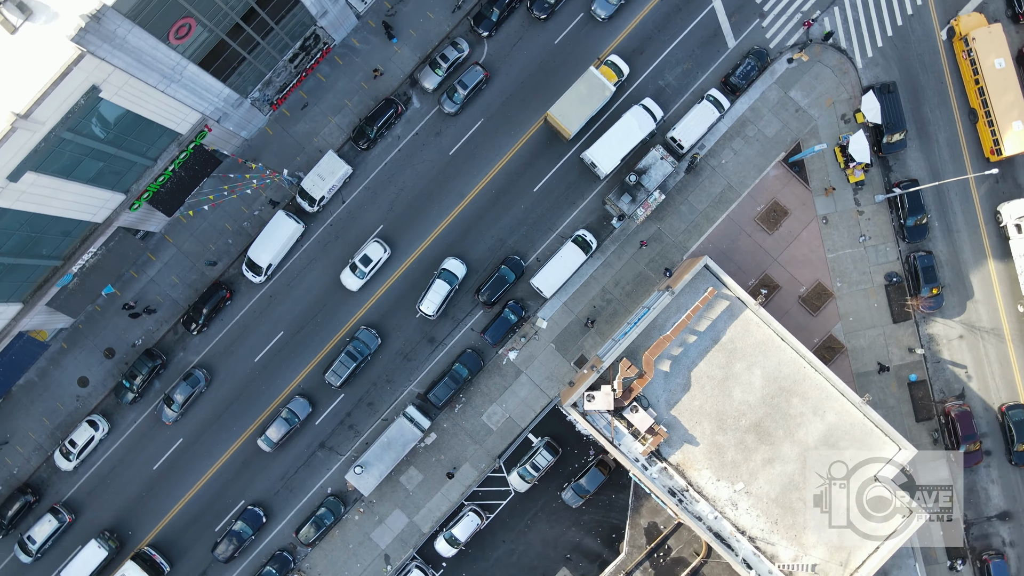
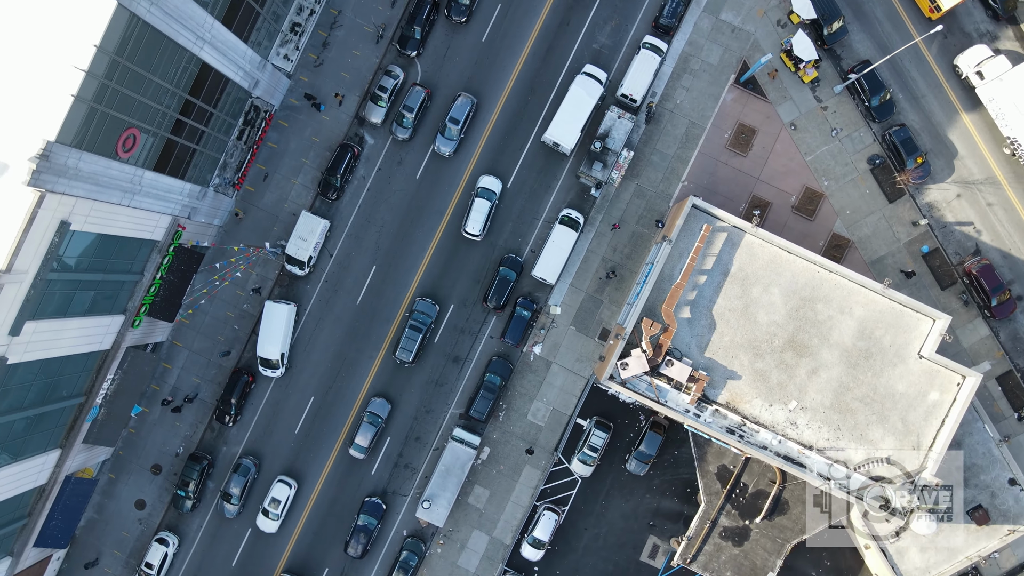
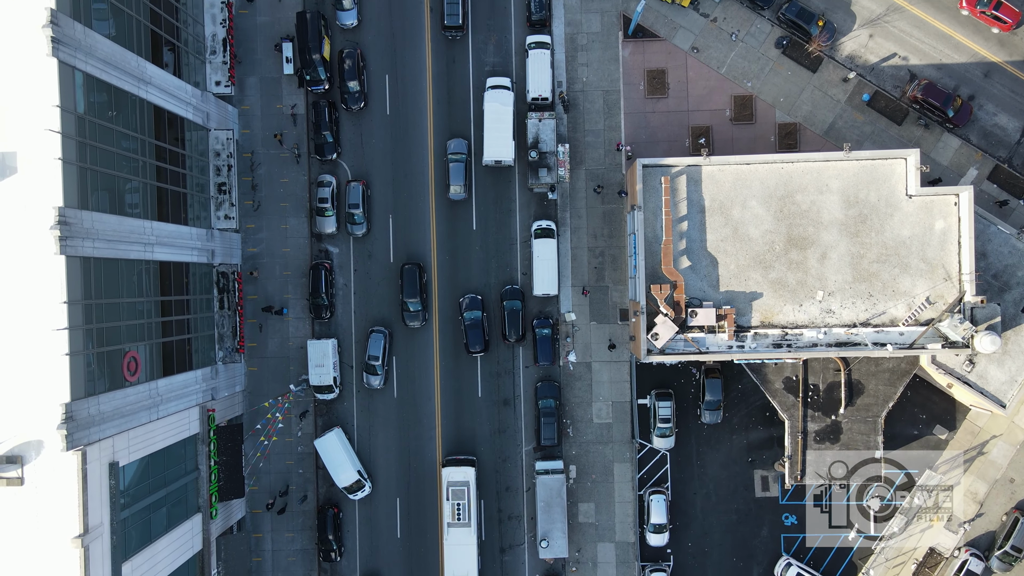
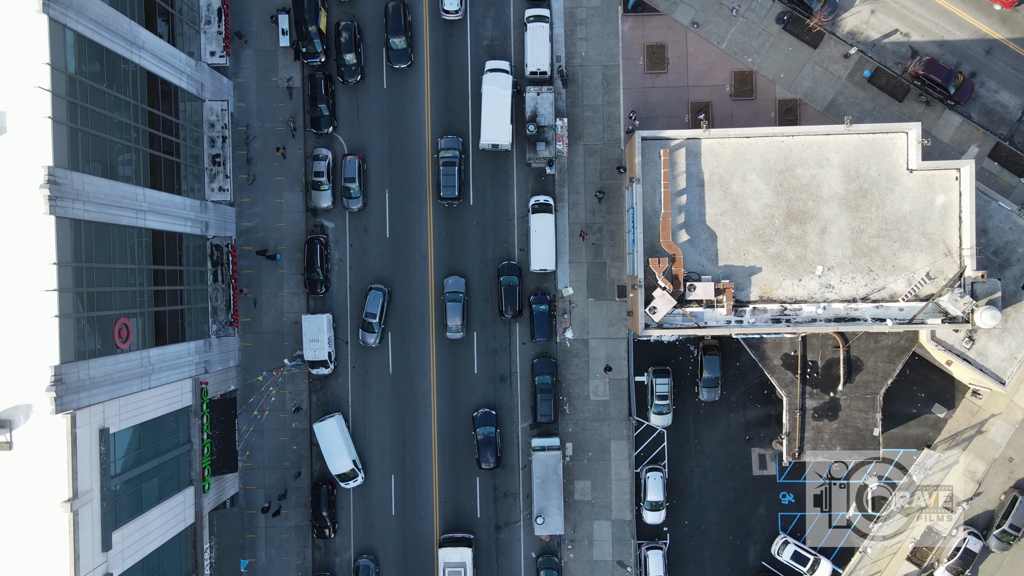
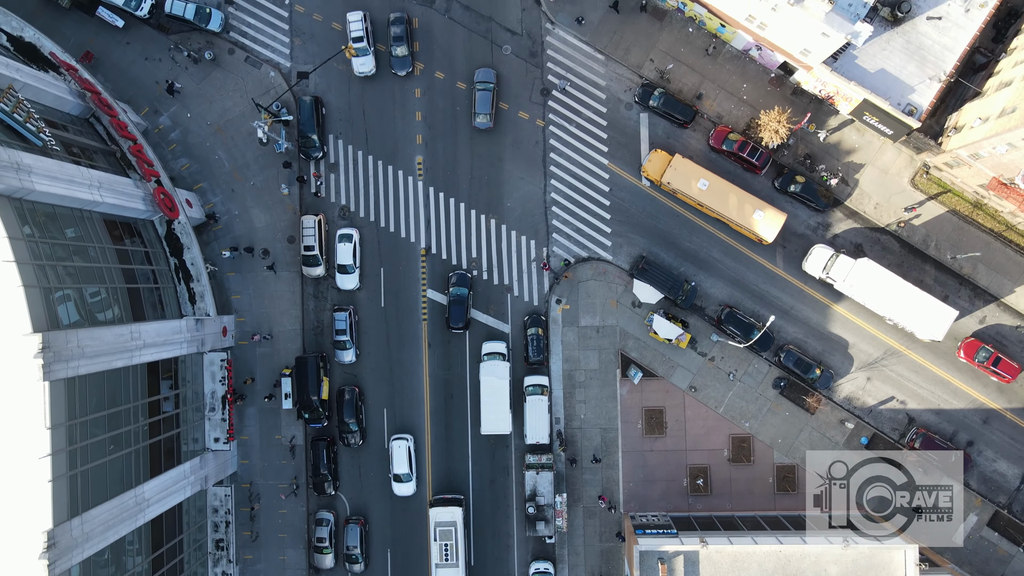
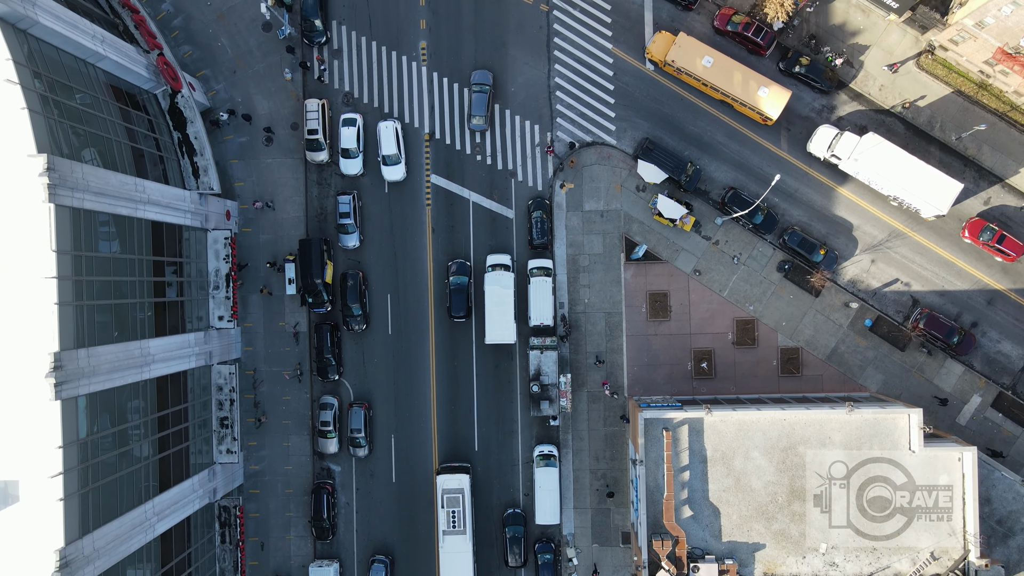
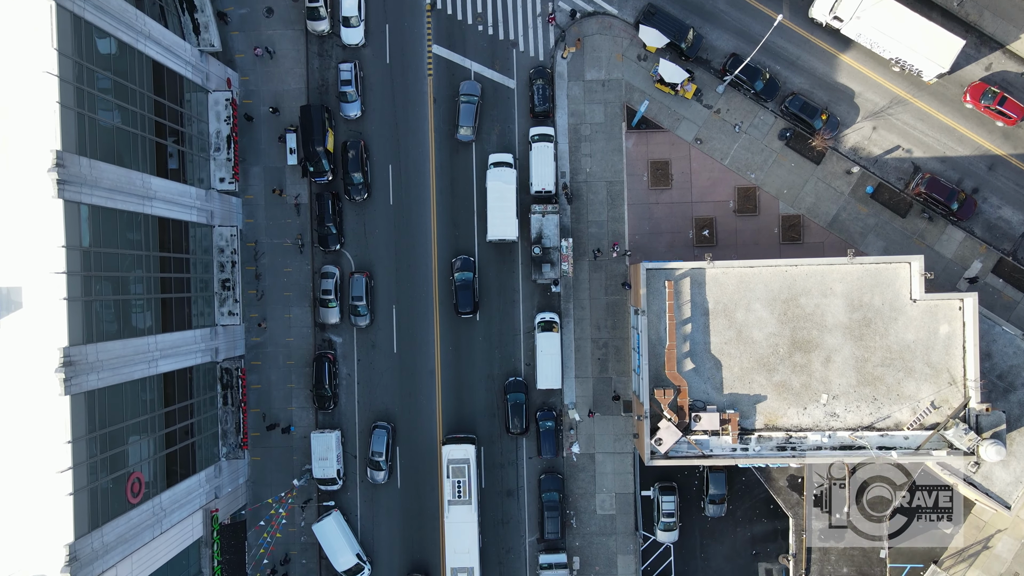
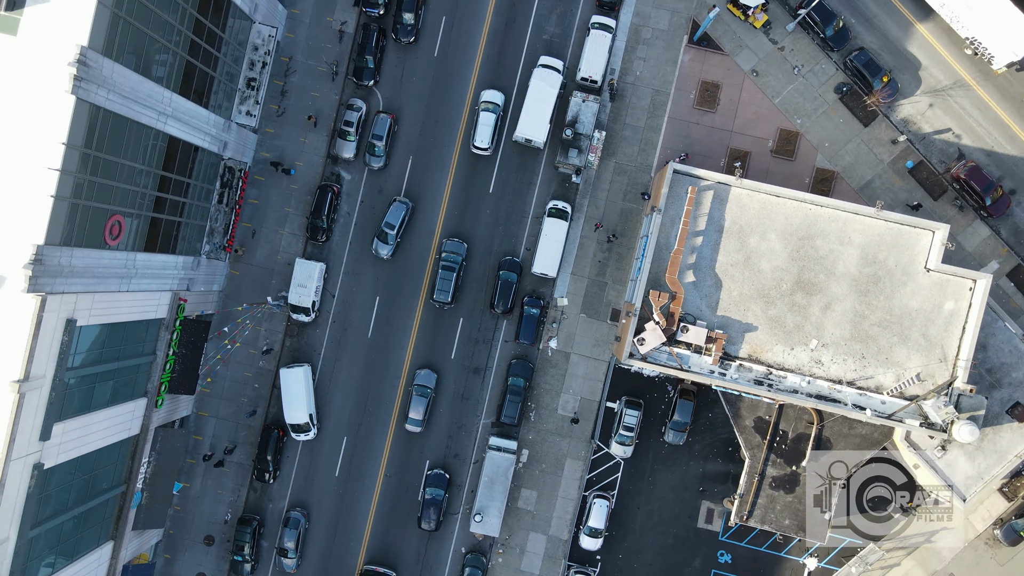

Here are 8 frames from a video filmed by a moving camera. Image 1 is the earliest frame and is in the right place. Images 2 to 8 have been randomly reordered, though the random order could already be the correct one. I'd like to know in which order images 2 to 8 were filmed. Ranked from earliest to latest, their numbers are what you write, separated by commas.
2, 8, 4, 3, 7, 6, 5
